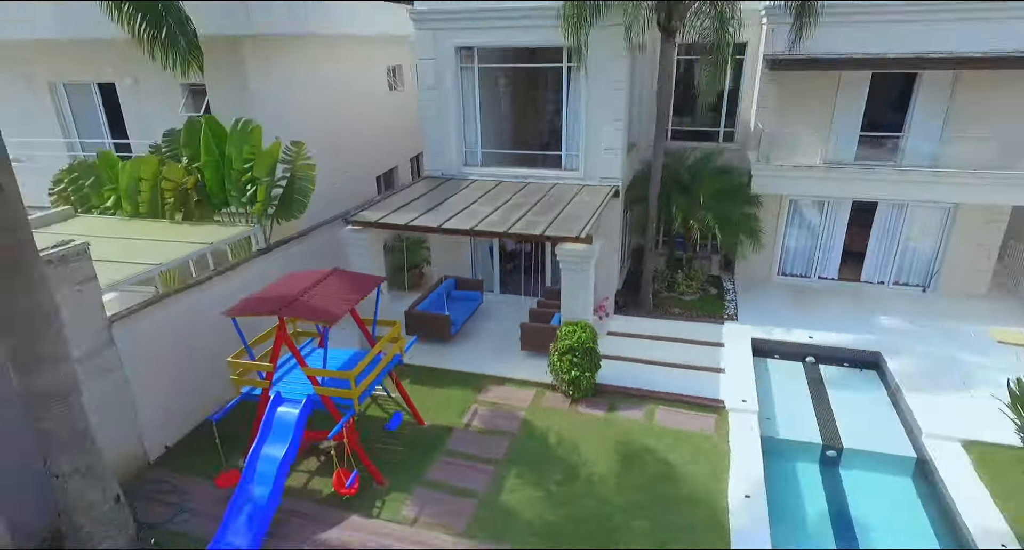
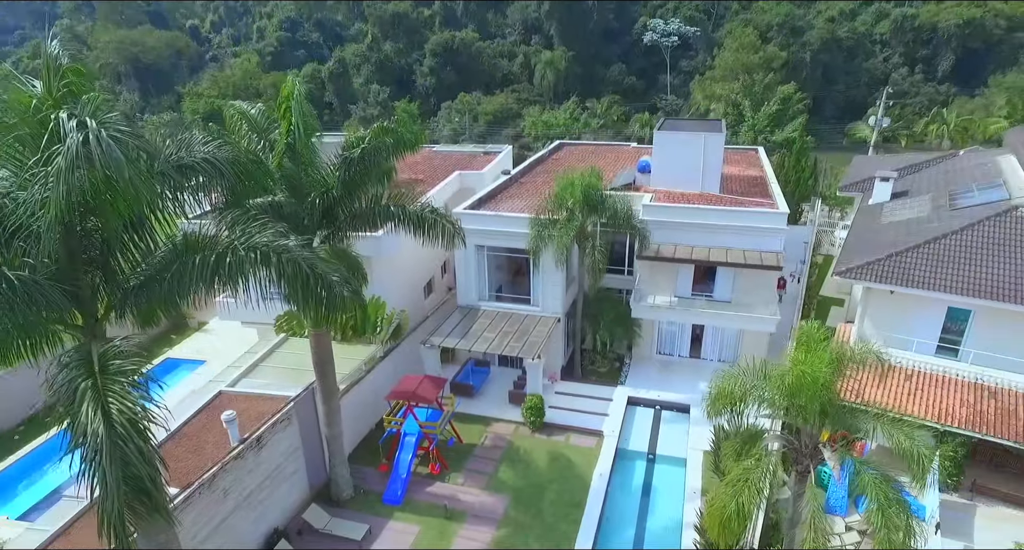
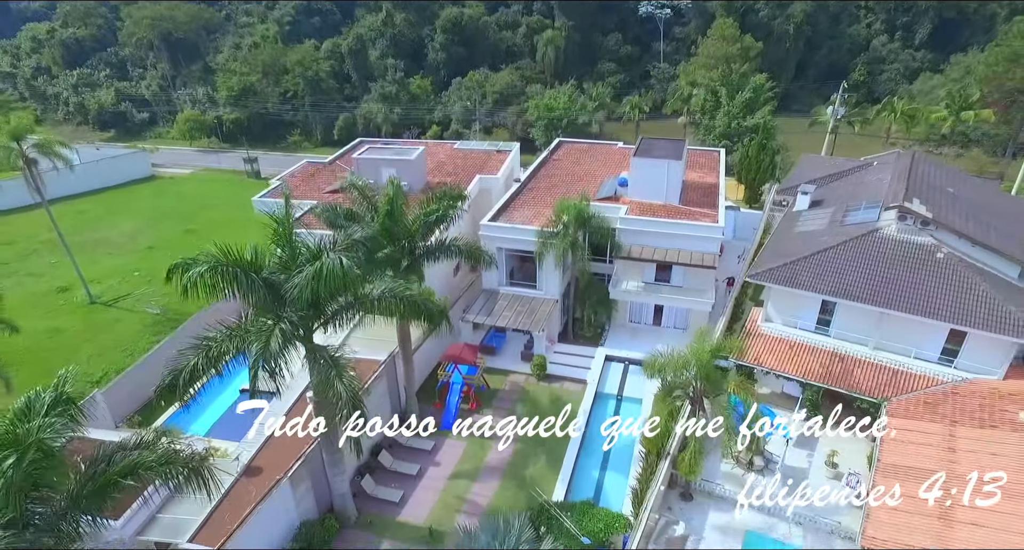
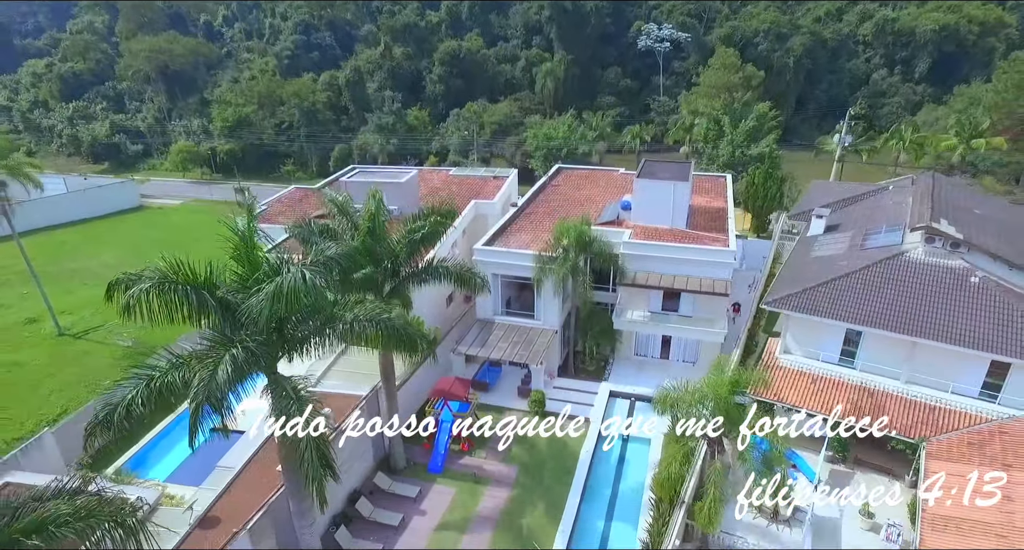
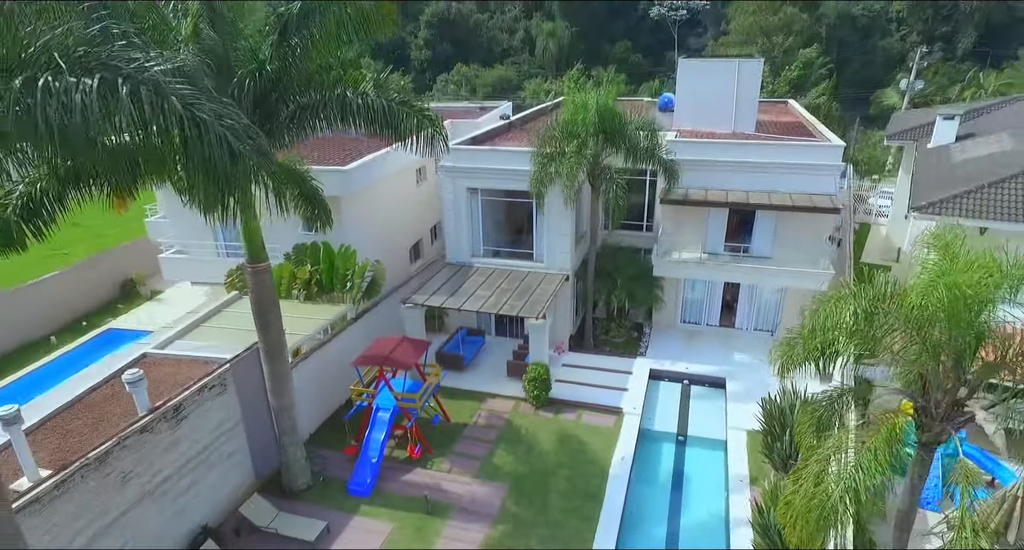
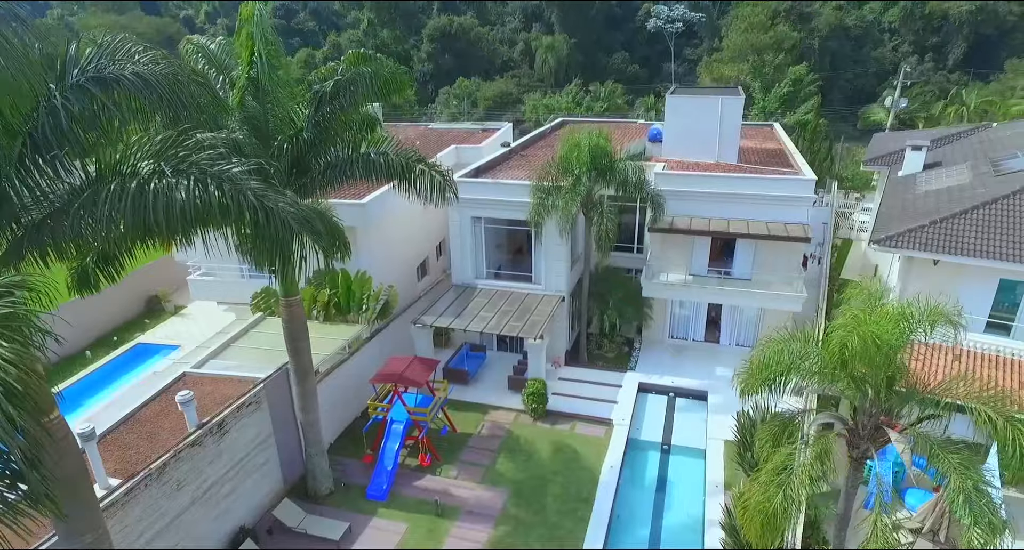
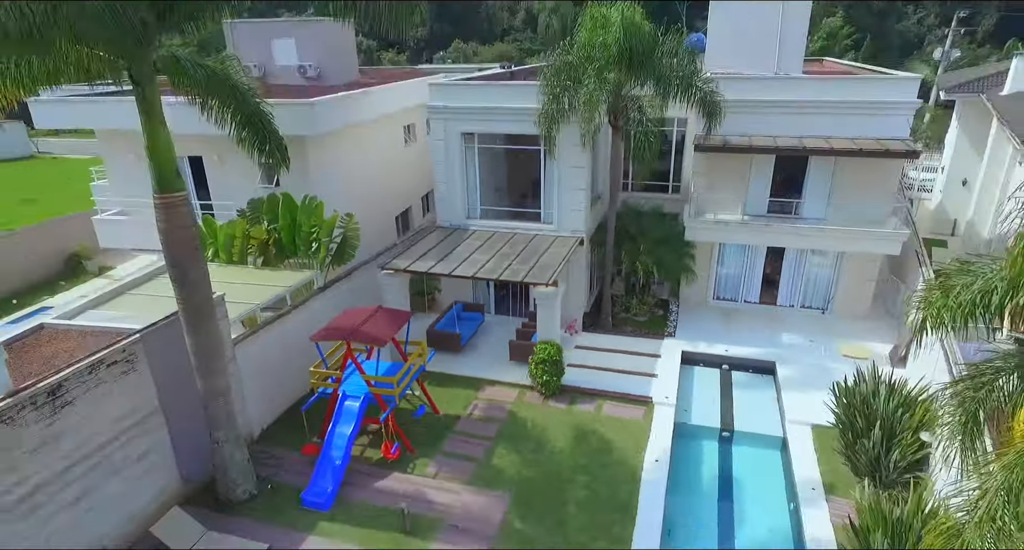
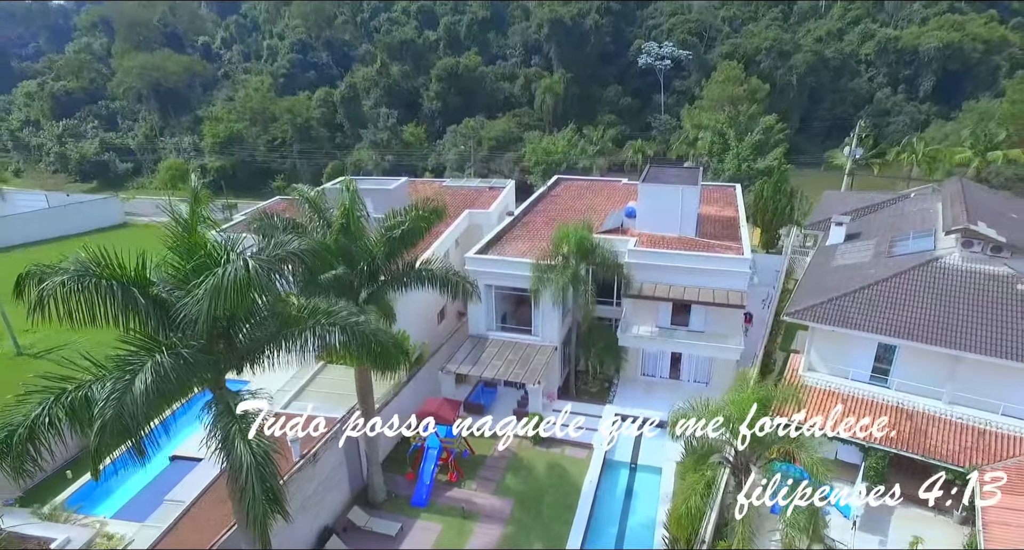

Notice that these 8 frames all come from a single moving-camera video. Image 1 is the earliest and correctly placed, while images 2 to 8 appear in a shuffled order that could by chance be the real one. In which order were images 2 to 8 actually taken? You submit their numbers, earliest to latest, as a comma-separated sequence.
7, 5, 6, 2, 8, 4, 3
